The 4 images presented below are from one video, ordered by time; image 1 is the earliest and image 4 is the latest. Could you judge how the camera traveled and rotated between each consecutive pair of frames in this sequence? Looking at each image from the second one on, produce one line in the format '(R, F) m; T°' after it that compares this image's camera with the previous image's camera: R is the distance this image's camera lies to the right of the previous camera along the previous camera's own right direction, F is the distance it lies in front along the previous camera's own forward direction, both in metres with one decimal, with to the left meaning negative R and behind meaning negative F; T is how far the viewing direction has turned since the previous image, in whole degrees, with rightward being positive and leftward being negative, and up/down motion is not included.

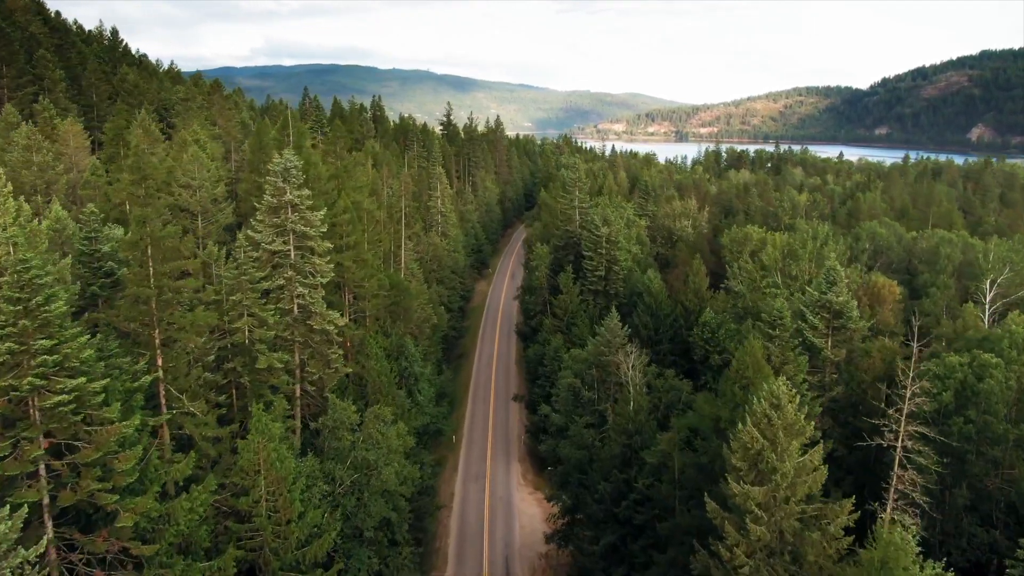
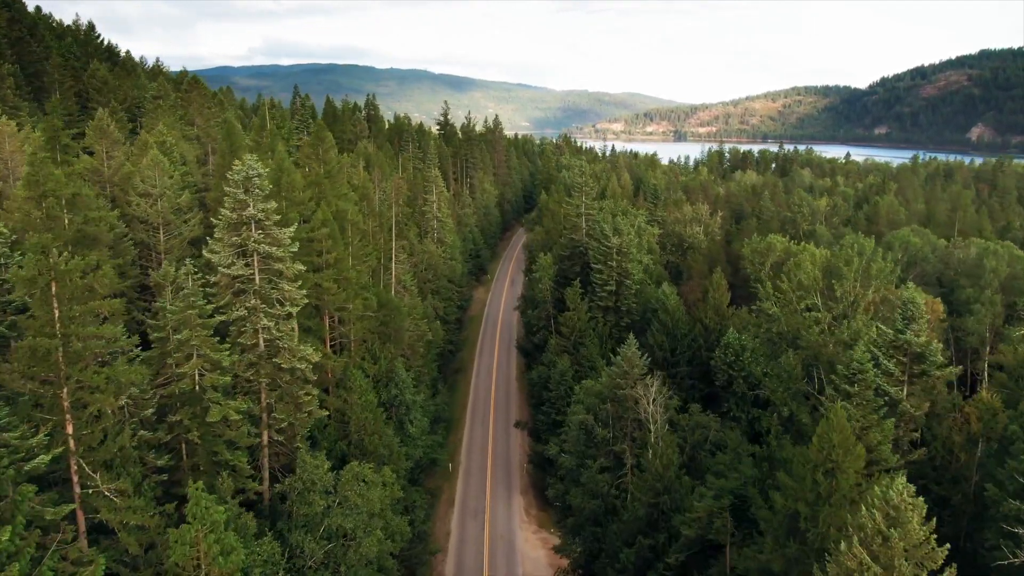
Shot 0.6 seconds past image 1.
(-0.3, +5.5) m; 0°
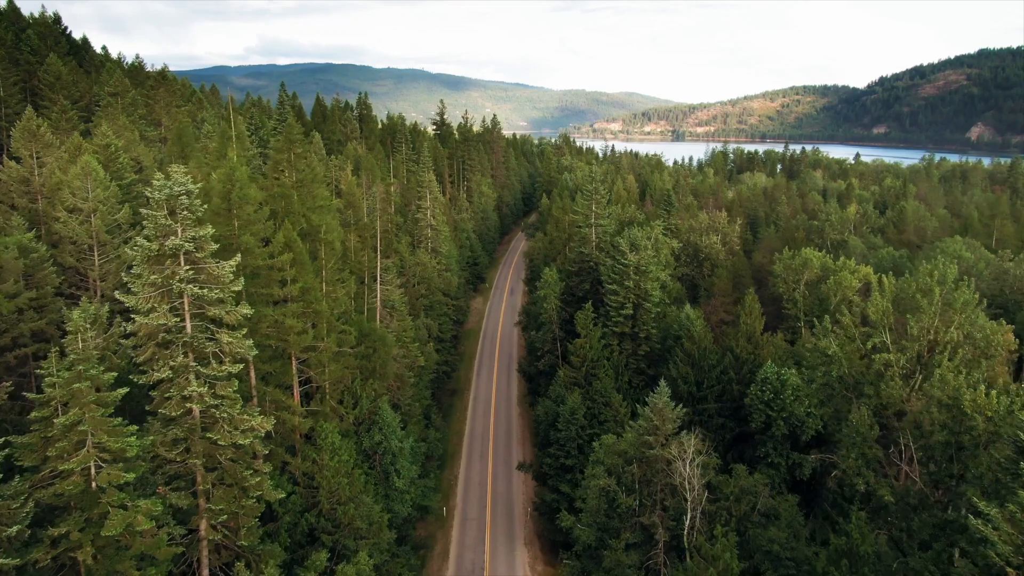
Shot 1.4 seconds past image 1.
(-0.3, +7.0) m; 0°
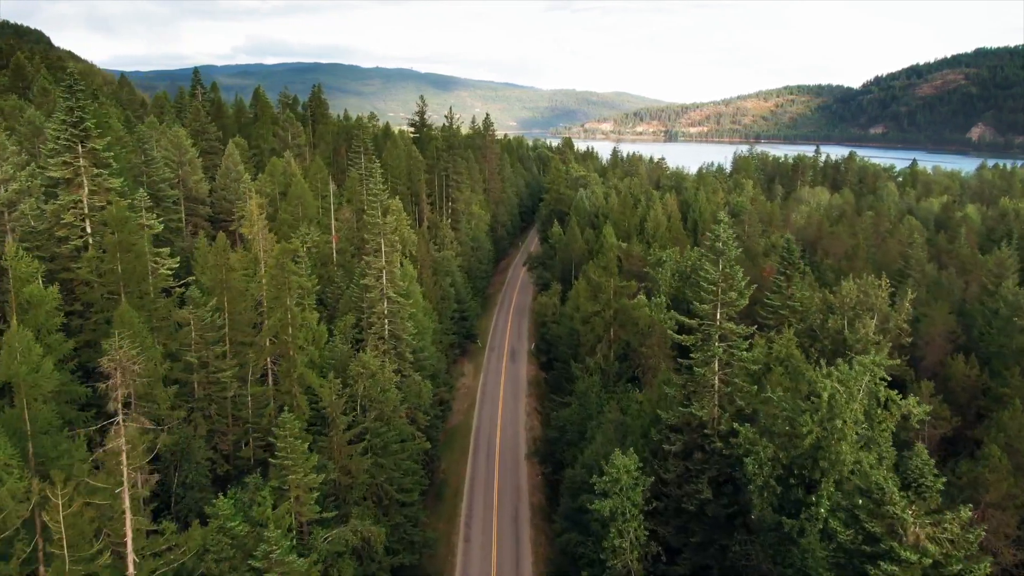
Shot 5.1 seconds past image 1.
(-1.3, +32.5) m; +1°
